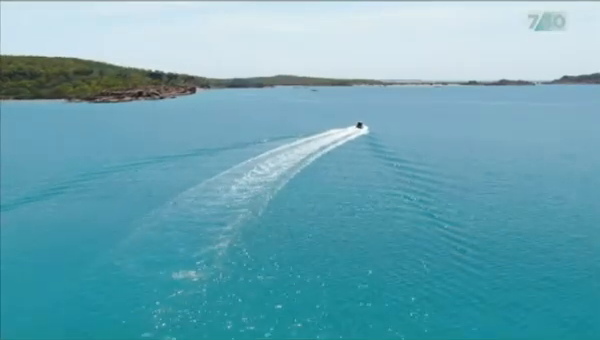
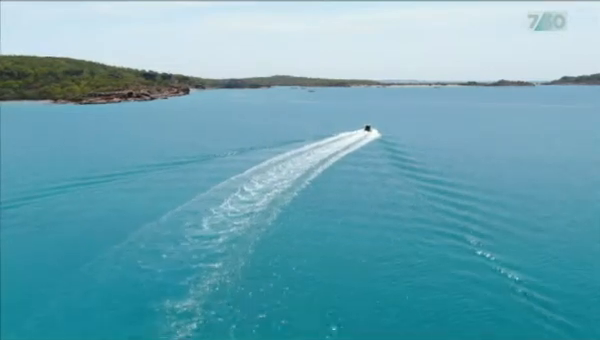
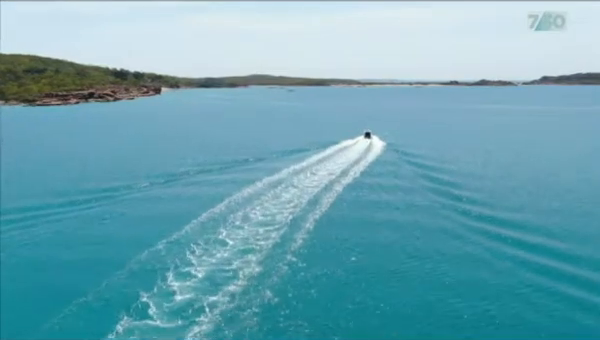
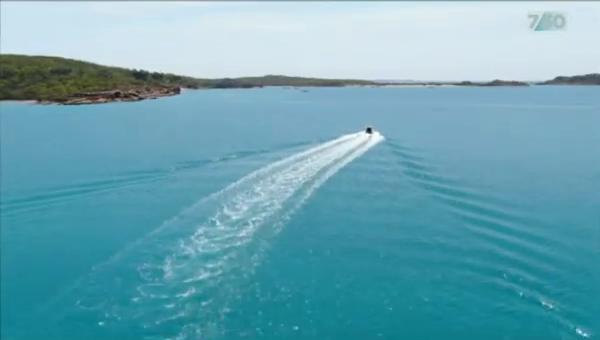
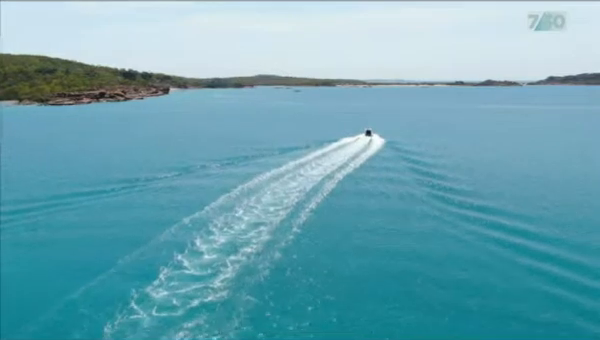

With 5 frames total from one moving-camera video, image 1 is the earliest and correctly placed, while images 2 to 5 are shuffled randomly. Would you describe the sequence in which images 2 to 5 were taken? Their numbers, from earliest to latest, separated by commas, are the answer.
2, 4, 5, 3
